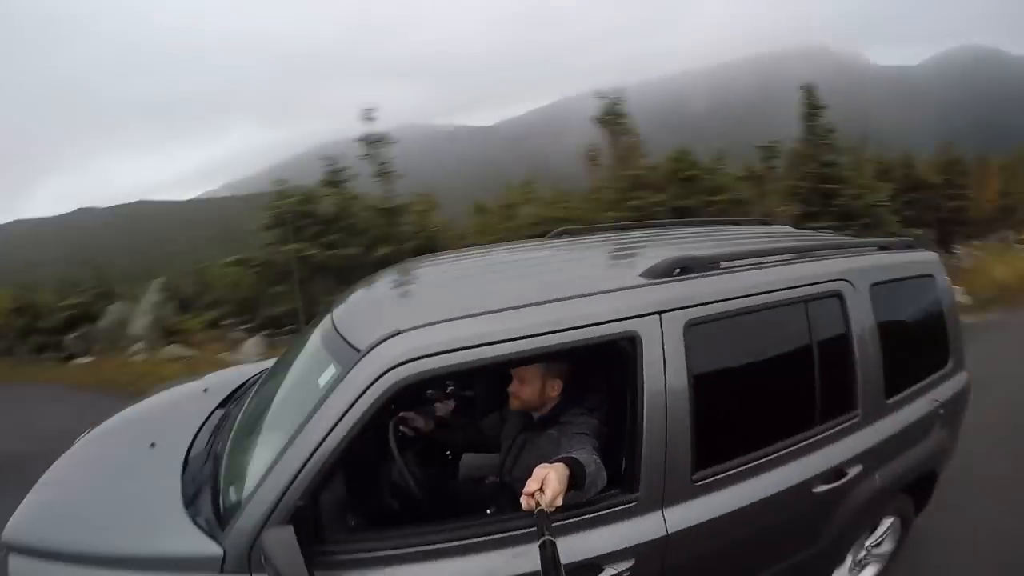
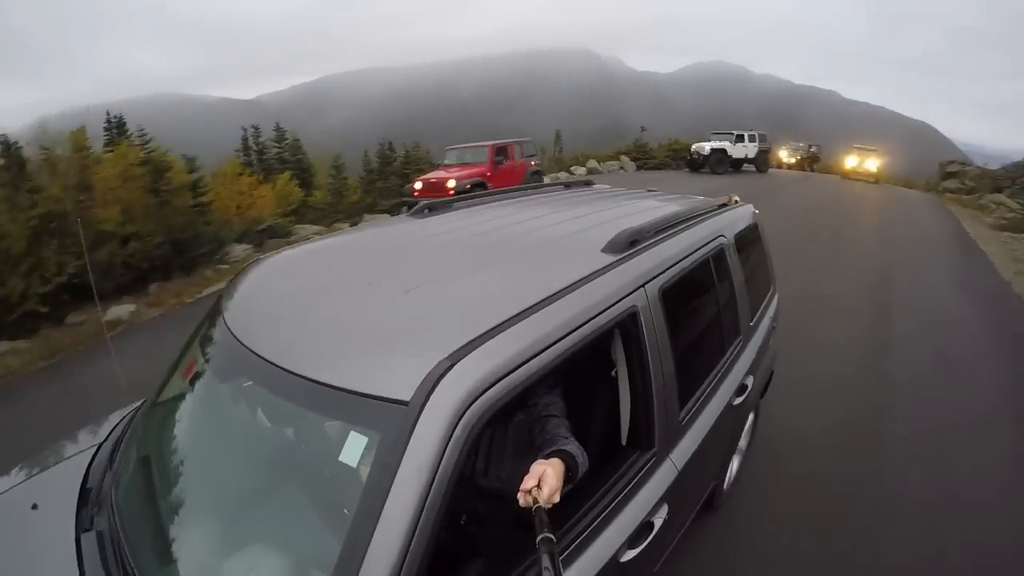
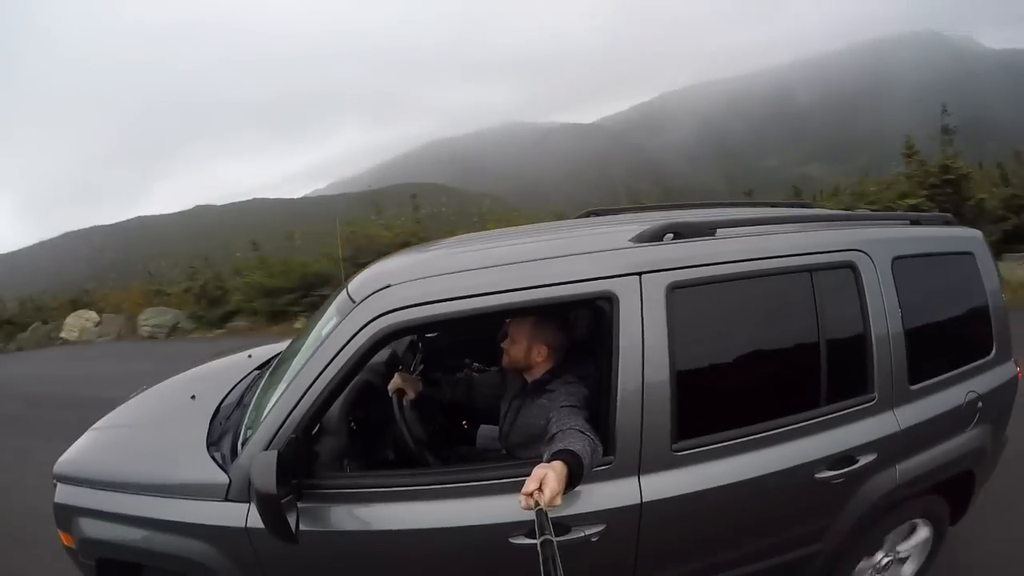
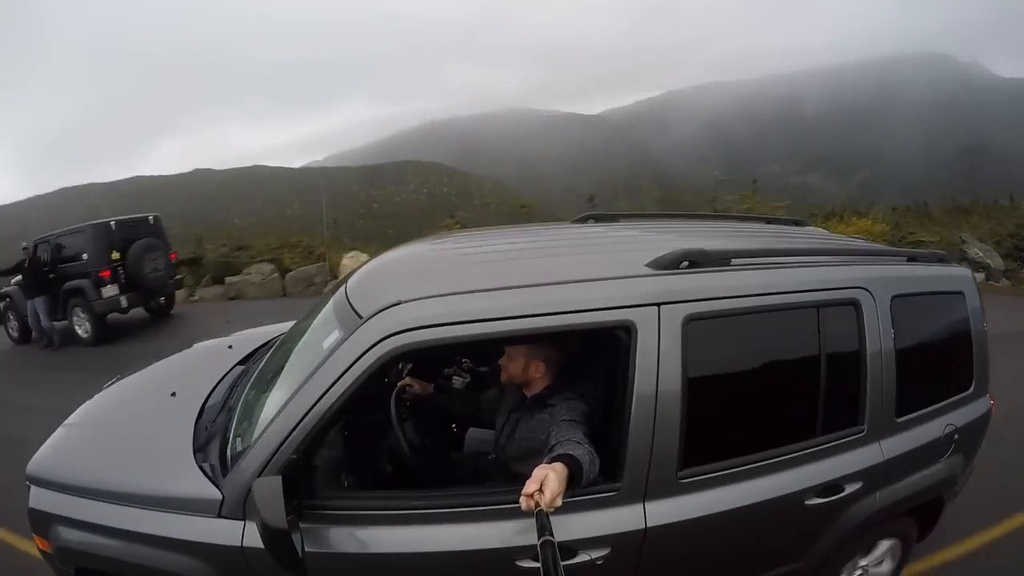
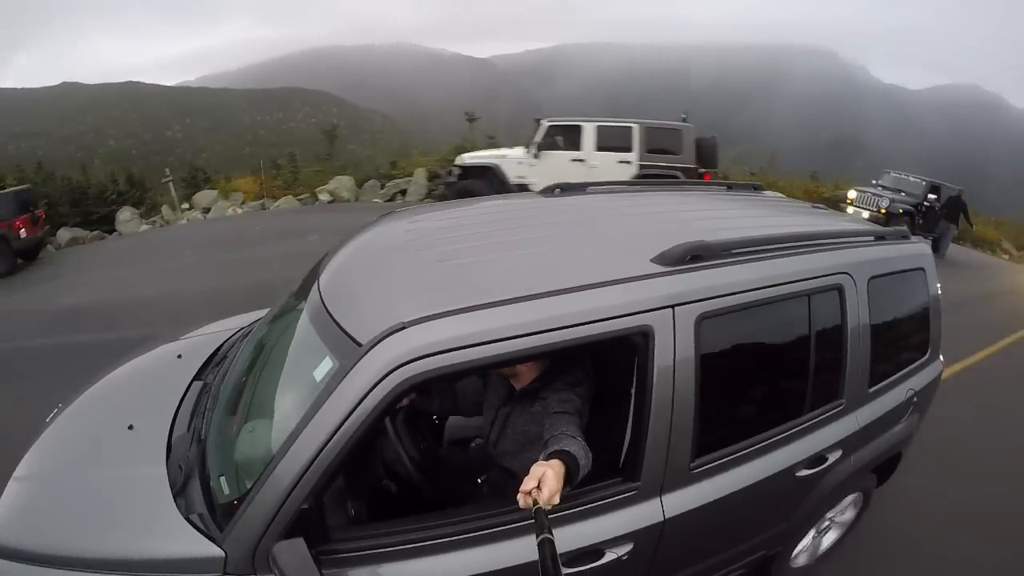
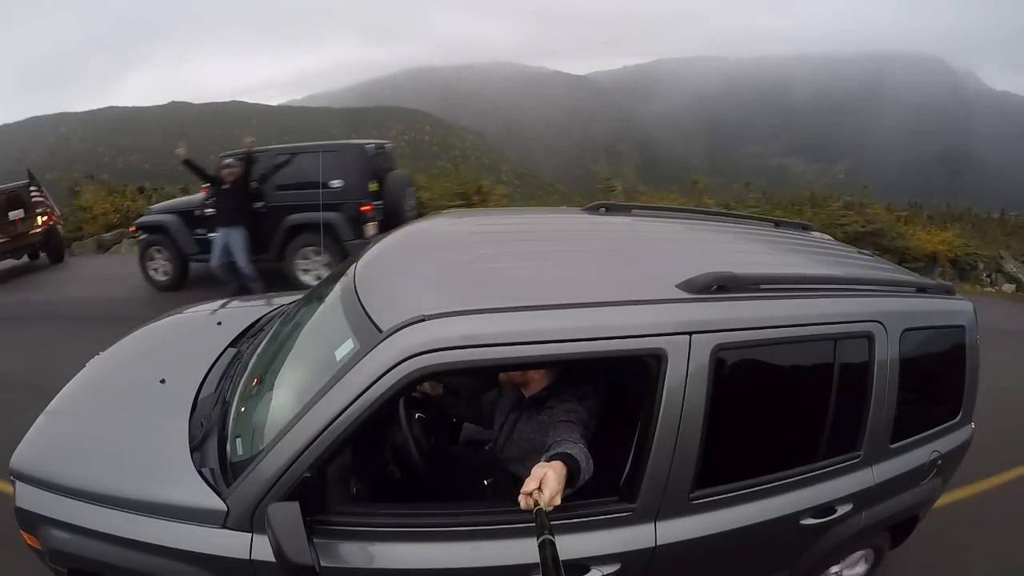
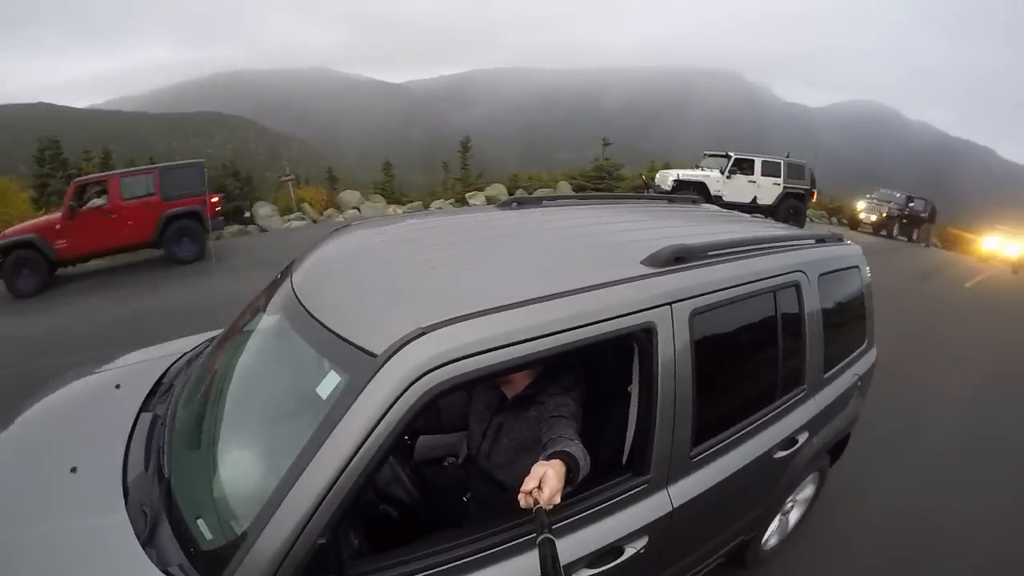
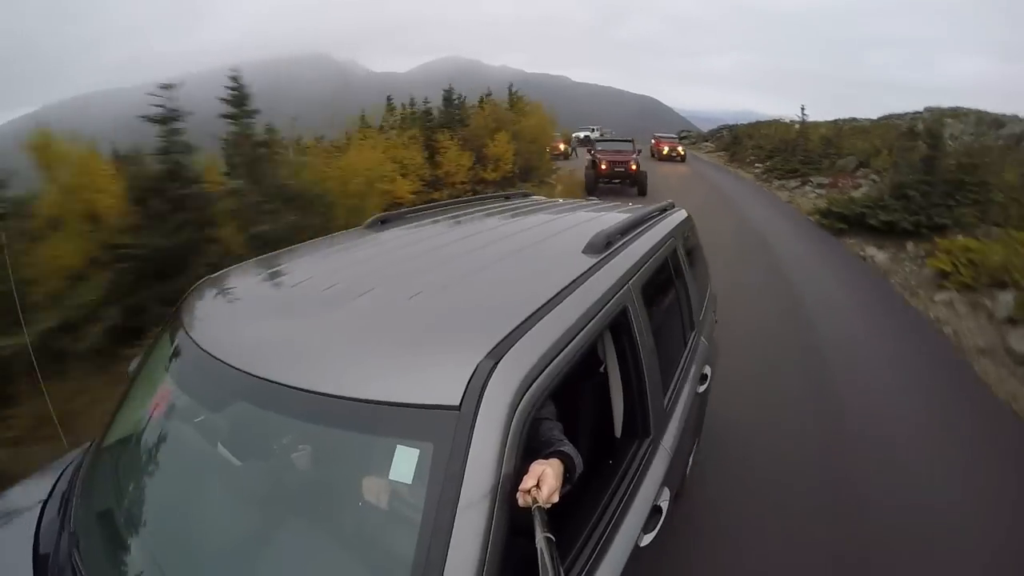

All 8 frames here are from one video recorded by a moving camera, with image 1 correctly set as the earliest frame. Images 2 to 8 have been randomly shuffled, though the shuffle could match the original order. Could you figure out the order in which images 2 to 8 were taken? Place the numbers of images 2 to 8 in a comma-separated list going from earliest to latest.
3, 4, 6, 5, 7, 2, 8
